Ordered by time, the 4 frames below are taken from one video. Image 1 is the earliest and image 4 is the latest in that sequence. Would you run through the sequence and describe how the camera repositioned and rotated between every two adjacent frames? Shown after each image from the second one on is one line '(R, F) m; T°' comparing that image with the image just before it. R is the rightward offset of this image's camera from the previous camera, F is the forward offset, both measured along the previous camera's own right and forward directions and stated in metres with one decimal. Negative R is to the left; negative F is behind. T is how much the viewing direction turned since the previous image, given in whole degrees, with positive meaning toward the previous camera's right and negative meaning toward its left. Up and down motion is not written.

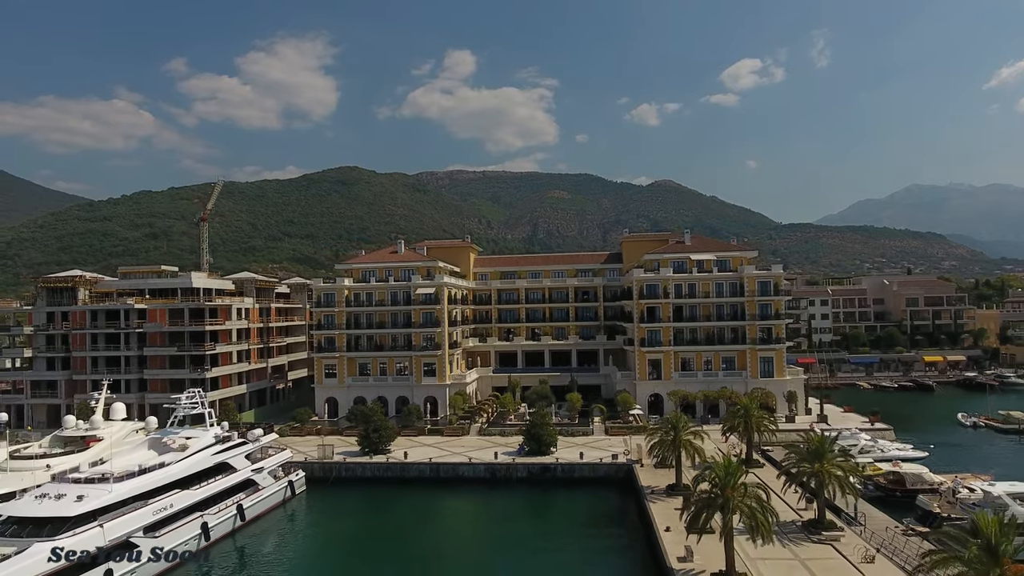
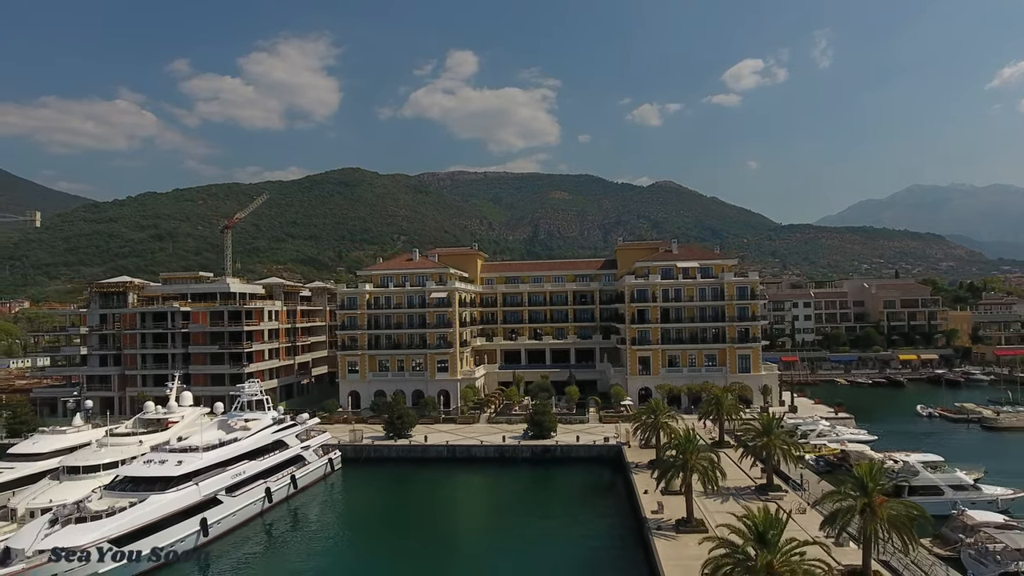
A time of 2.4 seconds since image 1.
(-0.3, -6.1) m; 0°
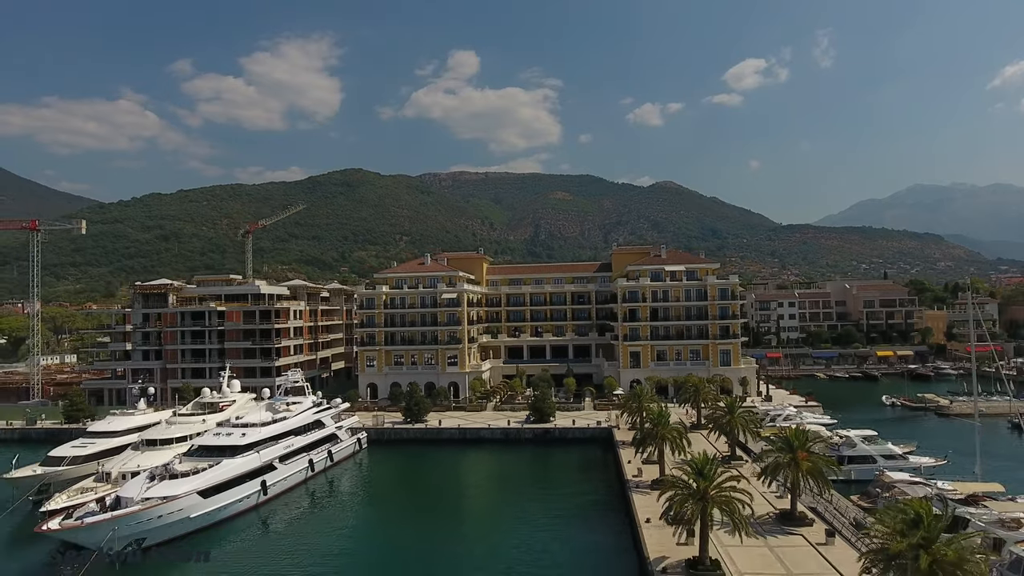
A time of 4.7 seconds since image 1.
(-0.2, -6.2) m; 0°
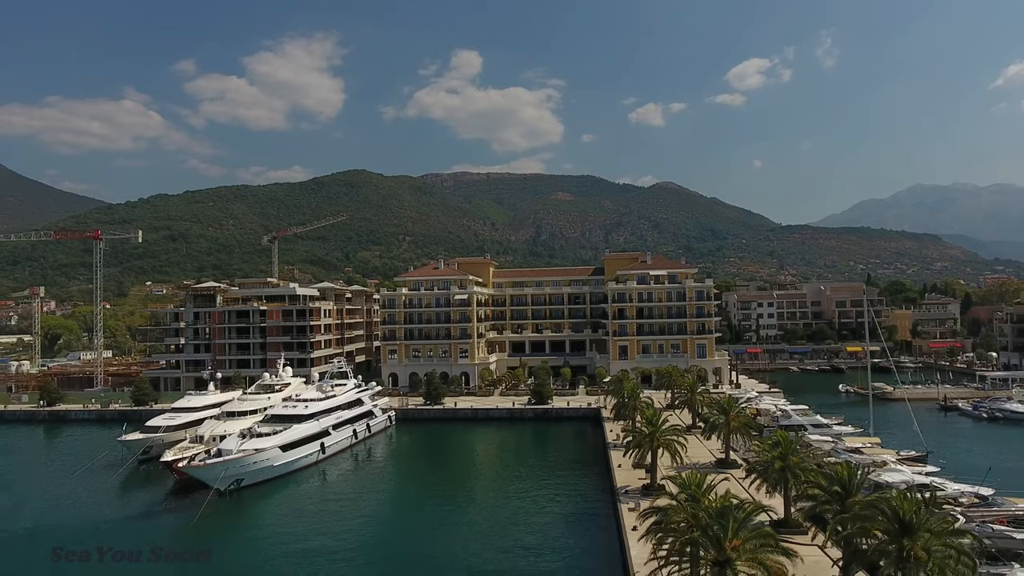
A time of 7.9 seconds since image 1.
(-0.2, -9.5) m; 0°
